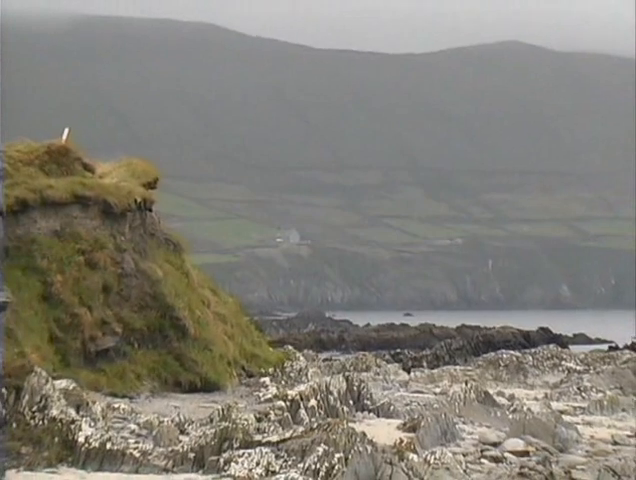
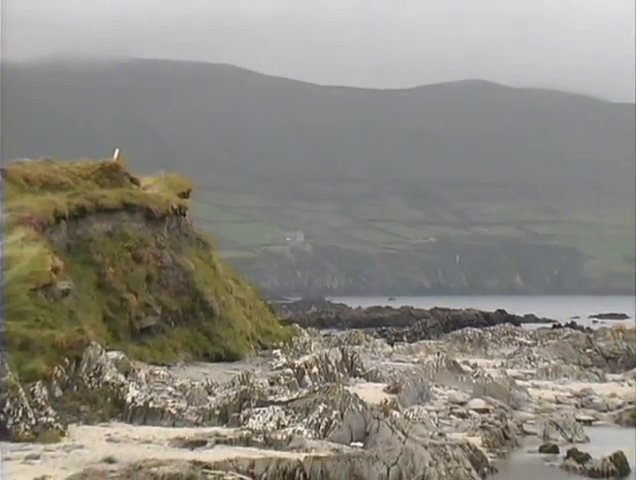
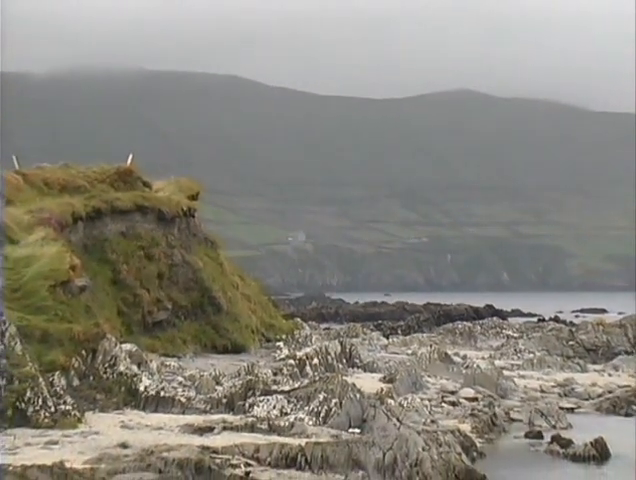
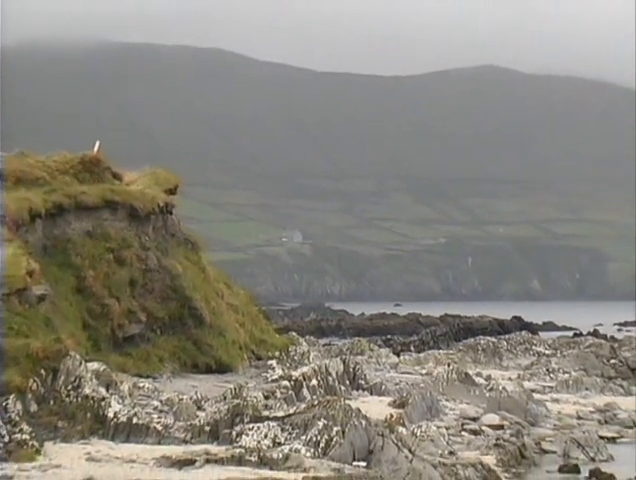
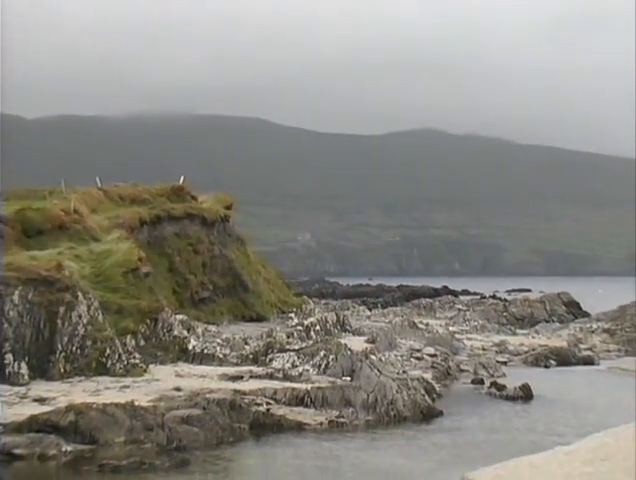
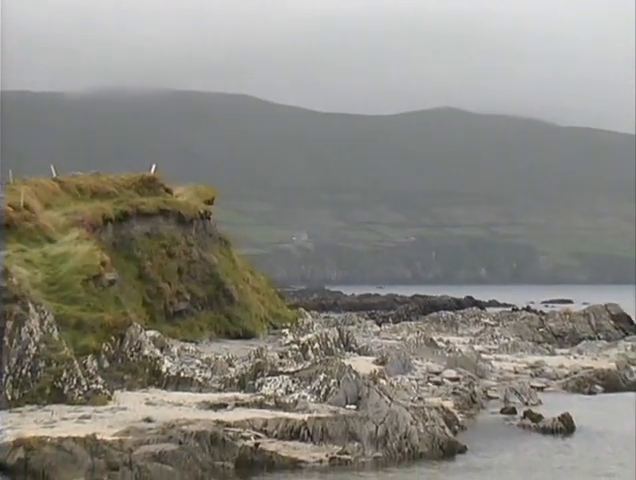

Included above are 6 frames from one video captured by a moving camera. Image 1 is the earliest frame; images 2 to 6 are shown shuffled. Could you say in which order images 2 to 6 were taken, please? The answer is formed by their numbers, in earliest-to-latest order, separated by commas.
4, 2, 3, 6, 5
